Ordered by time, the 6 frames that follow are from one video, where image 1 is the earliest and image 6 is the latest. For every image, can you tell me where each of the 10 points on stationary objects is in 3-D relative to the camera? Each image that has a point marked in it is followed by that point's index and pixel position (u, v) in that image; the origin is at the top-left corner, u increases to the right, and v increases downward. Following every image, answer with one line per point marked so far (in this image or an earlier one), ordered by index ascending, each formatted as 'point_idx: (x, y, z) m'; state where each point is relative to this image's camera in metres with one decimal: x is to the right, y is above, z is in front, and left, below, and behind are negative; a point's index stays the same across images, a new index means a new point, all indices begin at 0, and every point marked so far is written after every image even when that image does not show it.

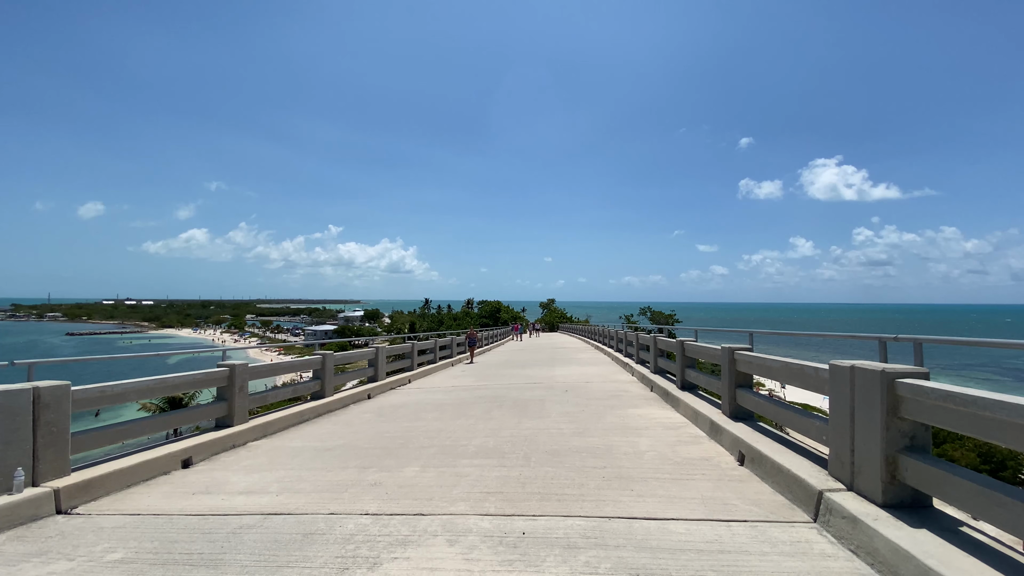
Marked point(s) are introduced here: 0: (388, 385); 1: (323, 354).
0: (-2.9, -2.3, +12.7) m
1: (-3.6, -1.2, +10.2) m
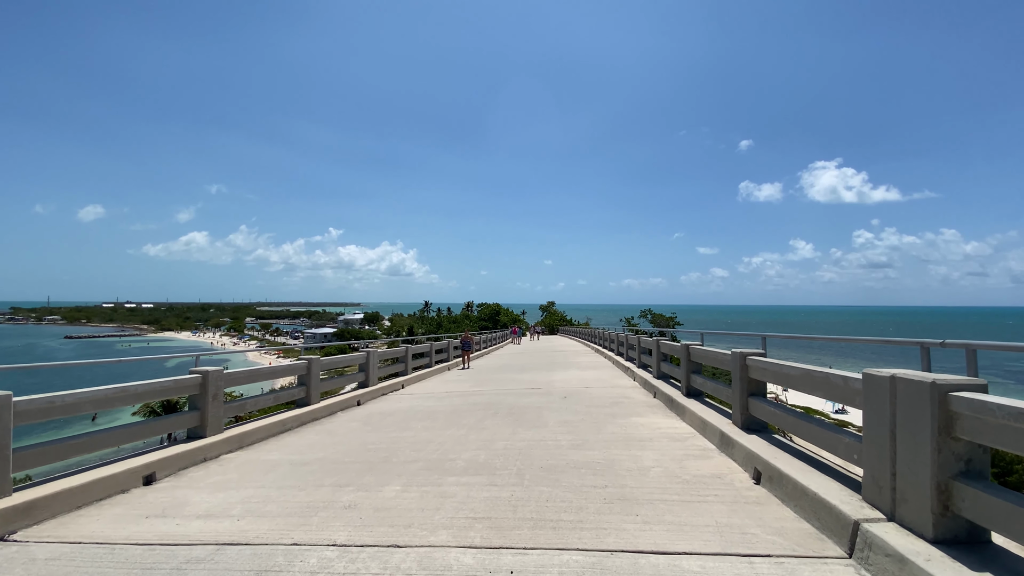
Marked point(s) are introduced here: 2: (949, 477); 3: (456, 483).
0: (-3.0, -2.3, +12.2) m
1: (-3.6, -1.3, +9.6) m
2: (+2.4, -1.1, +3.0) m
3: (-0.5, -1.8, +5.0) m
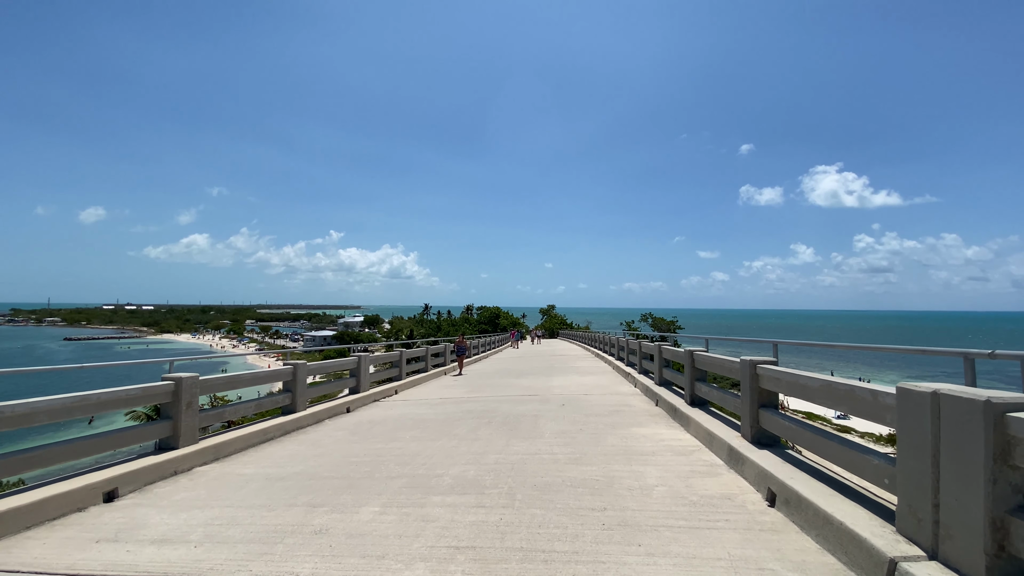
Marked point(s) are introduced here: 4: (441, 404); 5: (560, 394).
0: (-3.1, -2.4, +11.7) m
1: (-3.7, -1.3, +9.2) m
2: (+2.4, -1.1, +2.6) m
3: (-0.6, -1.8, +4.6) m
4: (-1.4, -2.3, +10.7) m
5: (+1.0, -2.3, +11.6) m
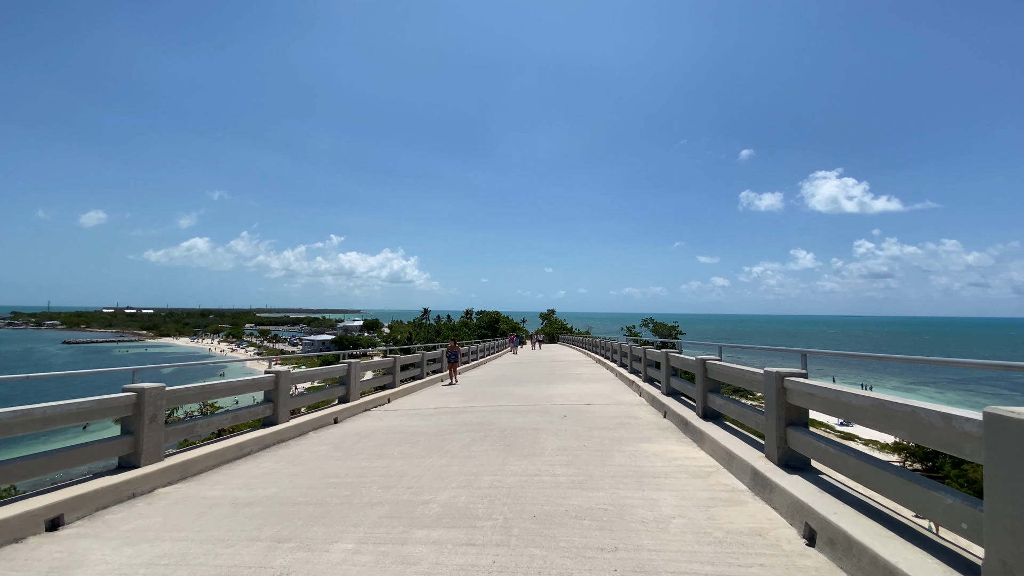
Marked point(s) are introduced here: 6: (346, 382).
0: (-3.1, -2.5, +11.1) m
1: (-3.8, -1.3, +8.6) m
2: (+2.3, -1.1, +1.9) m
3: (-0.6, -1.8, +3.9) m
4: (-1.4, -2.4, +10.1) m
5: (+1.0, -2.4, +10.9) m
6: (-3.4, -1.9, +11.1) m
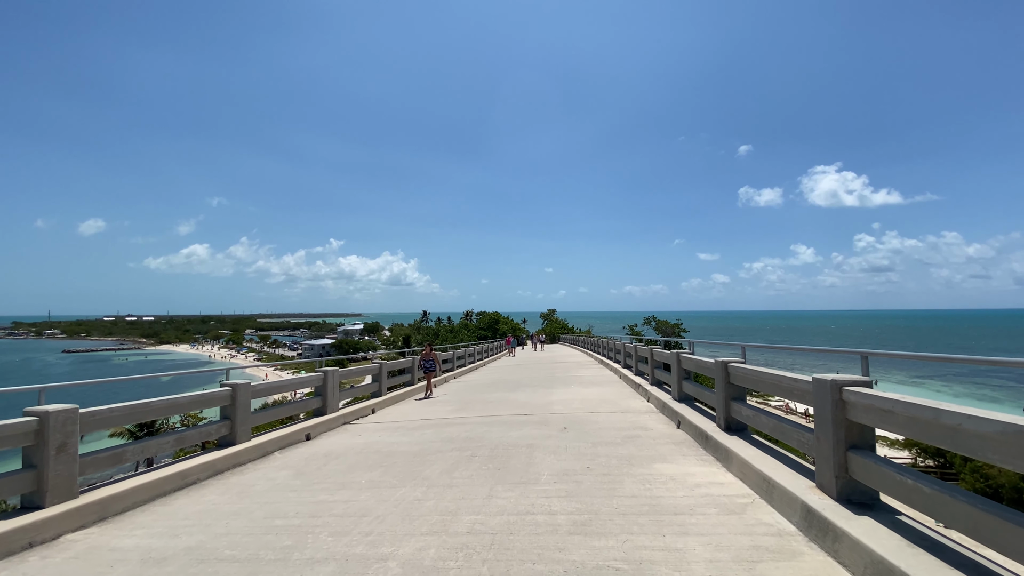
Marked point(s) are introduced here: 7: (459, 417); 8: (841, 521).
0: (-3.2, -2.5, +10.0) m
1: (-3.9, -1.3, +7.5) m
2: (+2.2, -1.0, +0.8) m
3: (-0.8, -1.8, +2.8) m
4: (-1.6, -2.3, +9.0) m
5: (+0.9, -2.3, +9.8) m
6: (-3.5, -1.9, +10.0) m
7: (-1.0, -2.4, +9.9) m
8: (+2.2, -1.5, +3.5) m
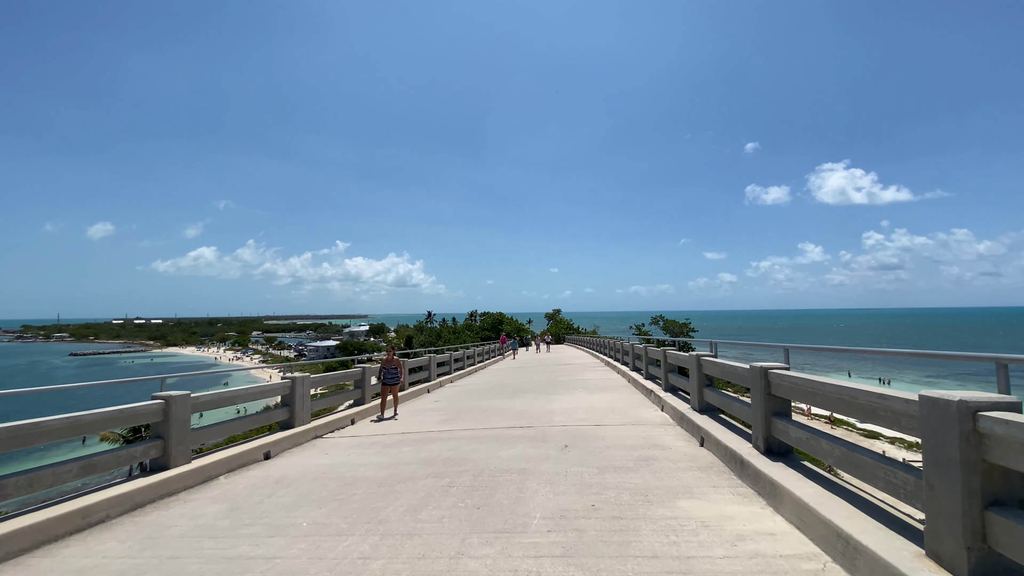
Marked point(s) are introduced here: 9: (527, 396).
0: (-3.3, -2.4, +8.7) m
1: (-4.0, -1.3, +6.2) m
2: (+2.0, -0.8, -0.5) m
3: (-0.9, -1.7, +1.6) m
4: (-1.7, -2.2, +7.7) m
5: (+0.8, -2.2, +8.5) m
6: (-3.6, -1.9, +8.7) m
7: (-1.1, -2.3, +8.6) m
8: (+2.0, -1.4, +2.2) m
9: (+0.4, -2.5, +12.7) m
